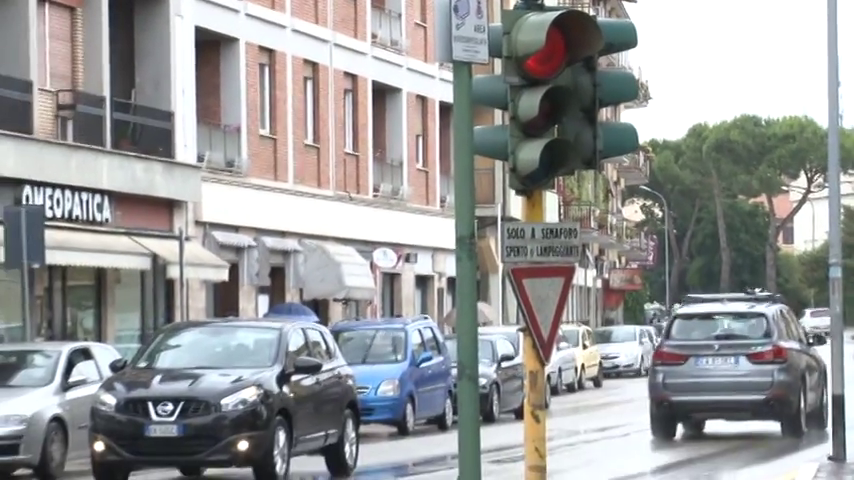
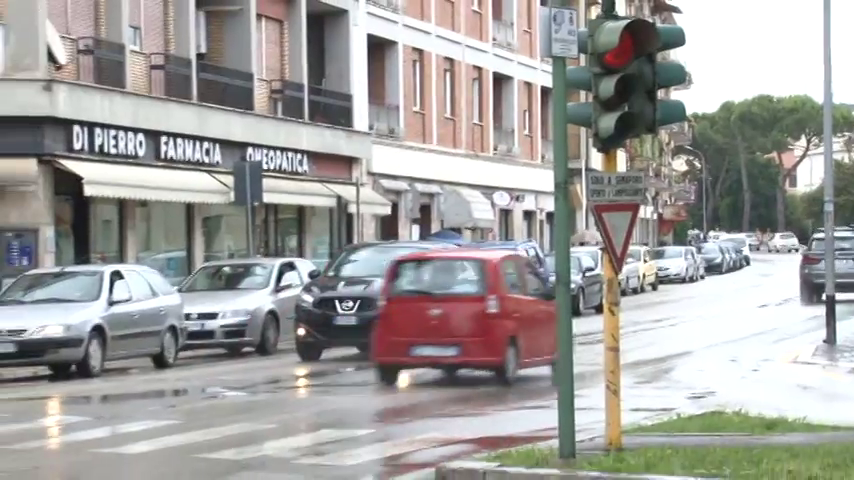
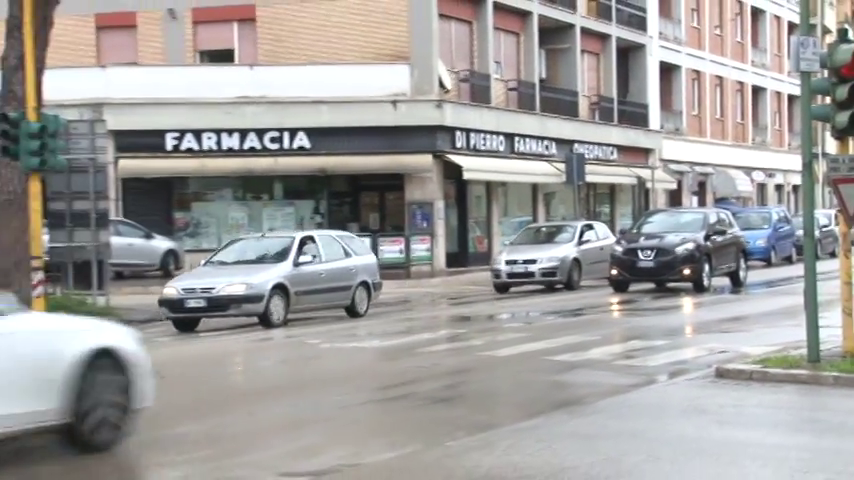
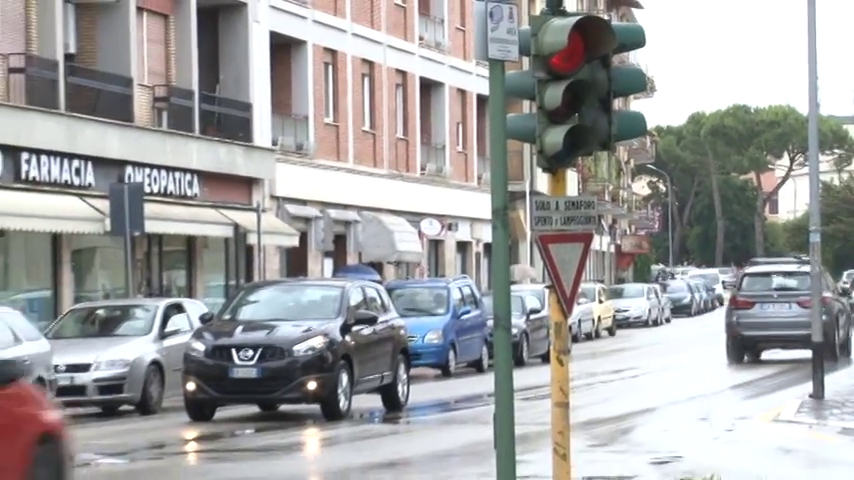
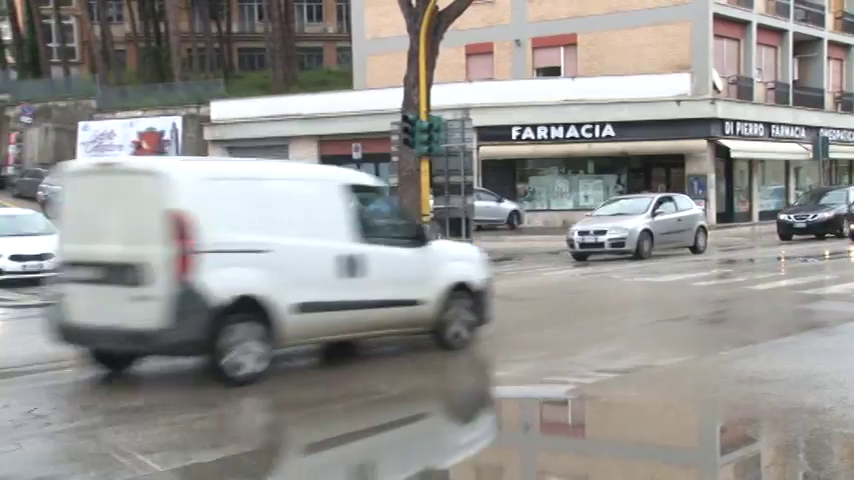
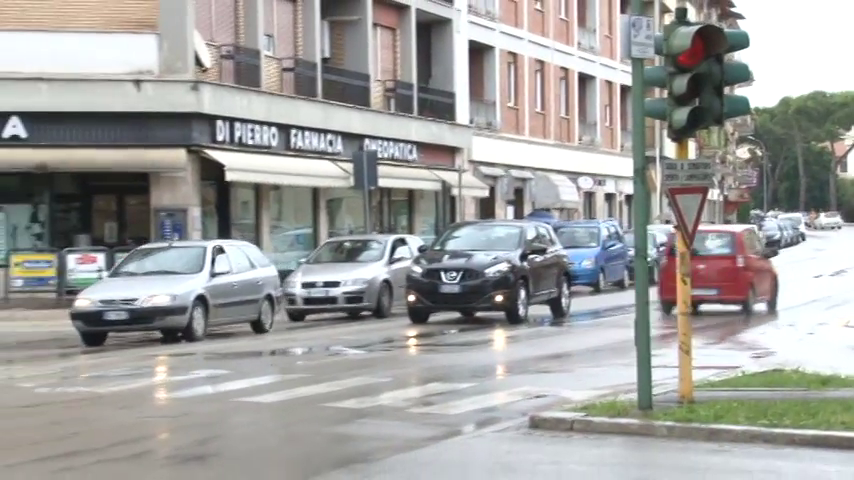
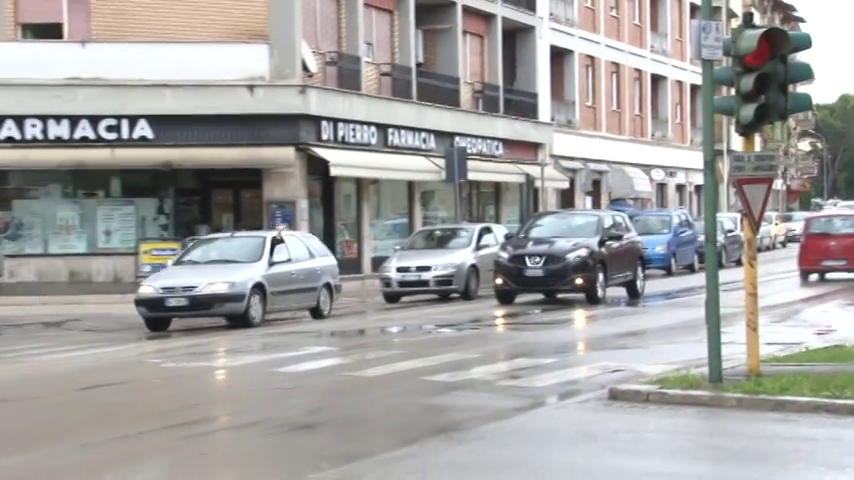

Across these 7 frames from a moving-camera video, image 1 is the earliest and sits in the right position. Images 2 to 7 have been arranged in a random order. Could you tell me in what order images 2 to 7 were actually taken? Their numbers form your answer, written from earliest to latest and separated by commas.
4, 2, 6, 7, 3, 5
